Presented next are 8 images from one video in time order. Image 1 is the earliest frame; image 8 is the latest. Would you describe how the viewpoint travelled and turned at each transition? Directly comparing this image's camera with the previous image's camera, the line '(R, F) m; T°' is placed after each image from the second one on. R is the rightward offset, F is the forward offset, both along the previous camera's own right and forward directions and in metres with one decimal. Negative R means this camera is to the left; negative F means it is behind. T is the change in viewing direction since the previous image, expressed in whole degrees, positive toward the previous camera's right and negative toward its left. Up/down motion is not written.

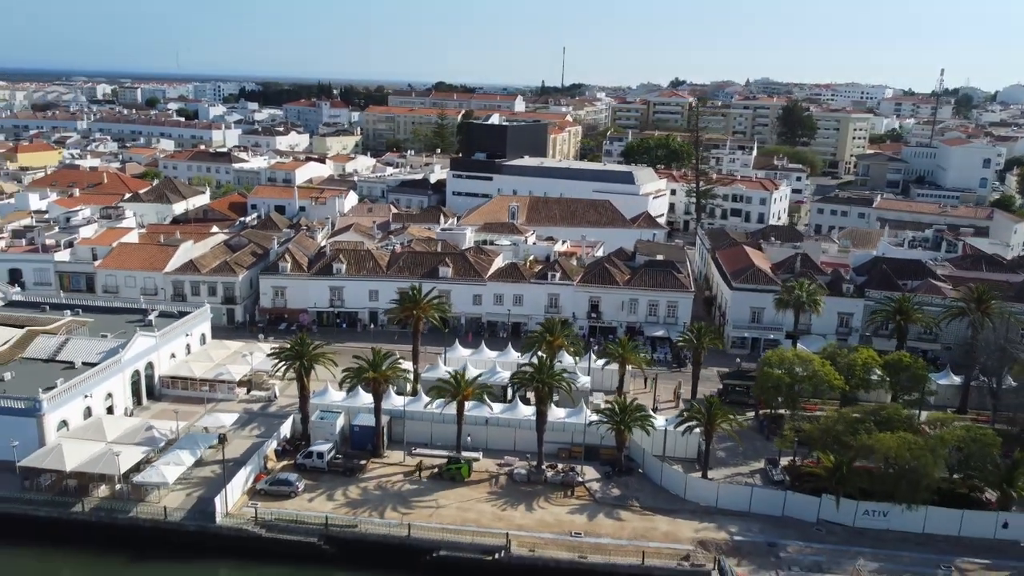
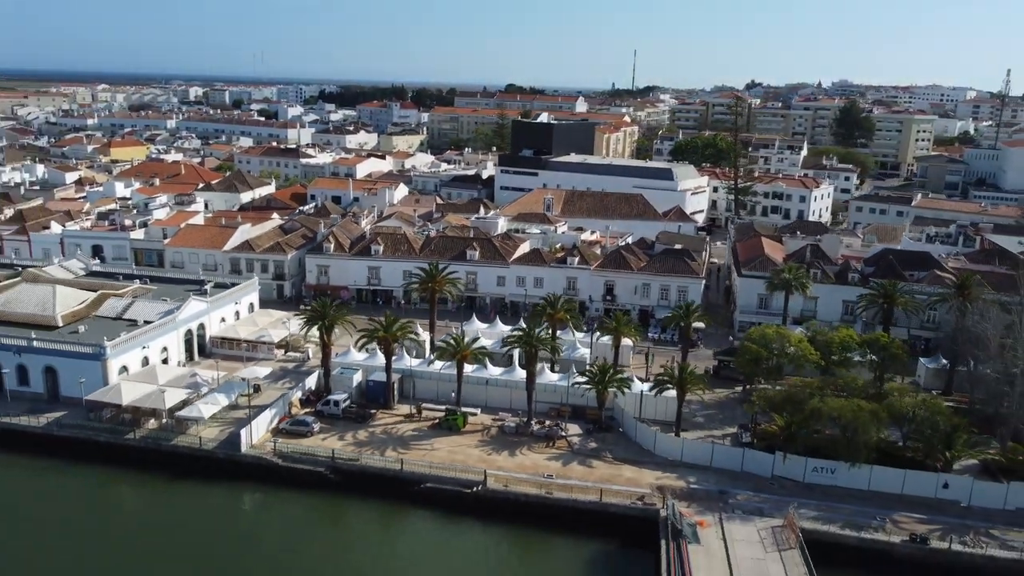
(+3.7, -3.8) m; -5°
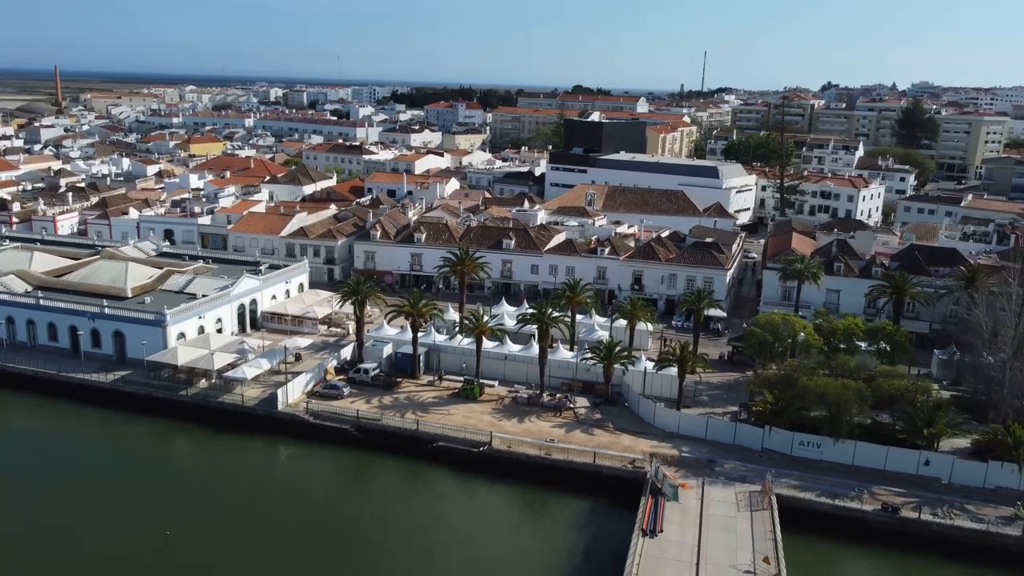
(+2.7, -2.8) m; -5°
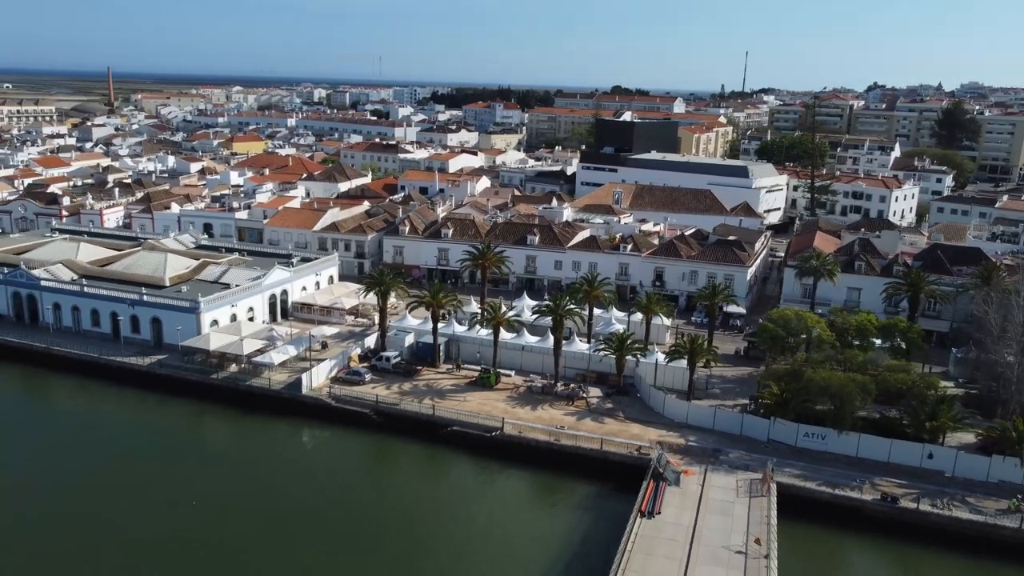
(+1.2, -1.2) m; -3°
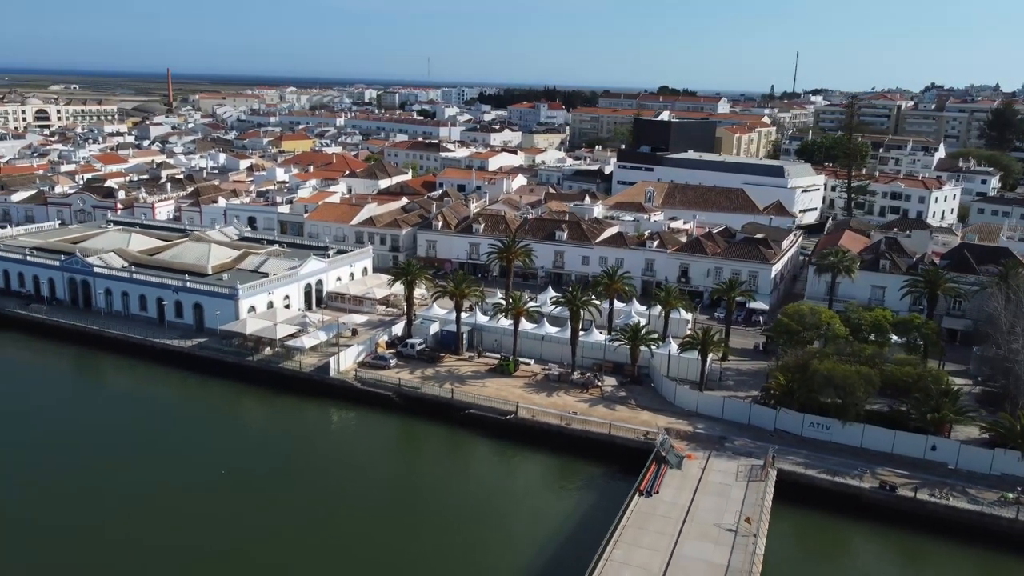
(+1.5, -1.5) m; -3°
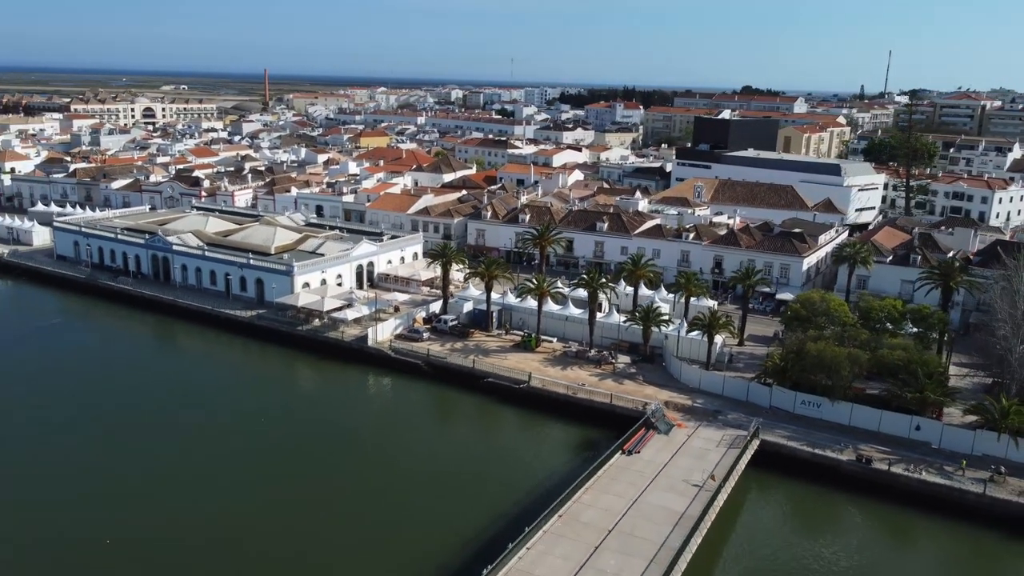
(+3.6, -3.2) m; -6°
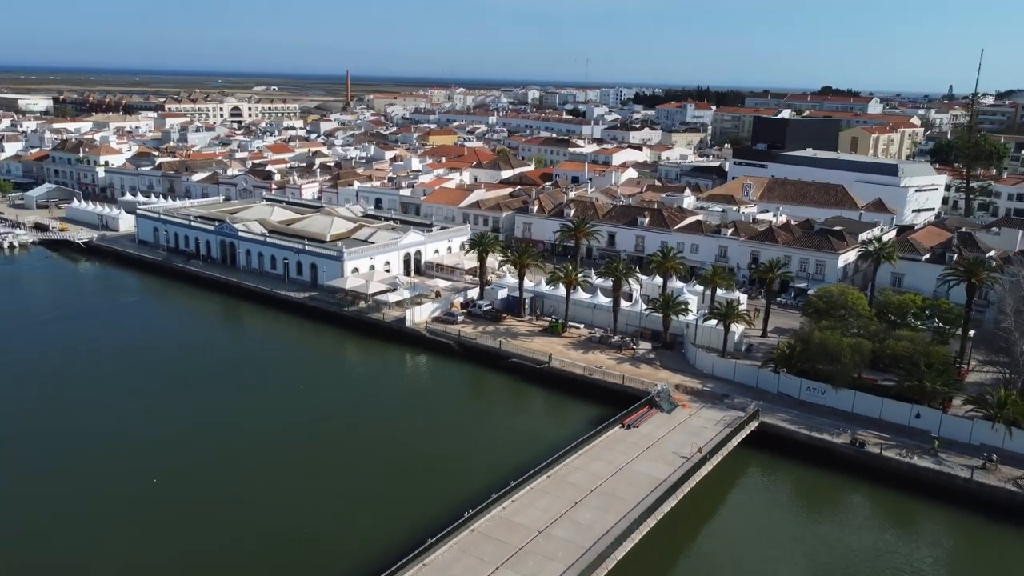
(+2.9, -2.5) m; -6°
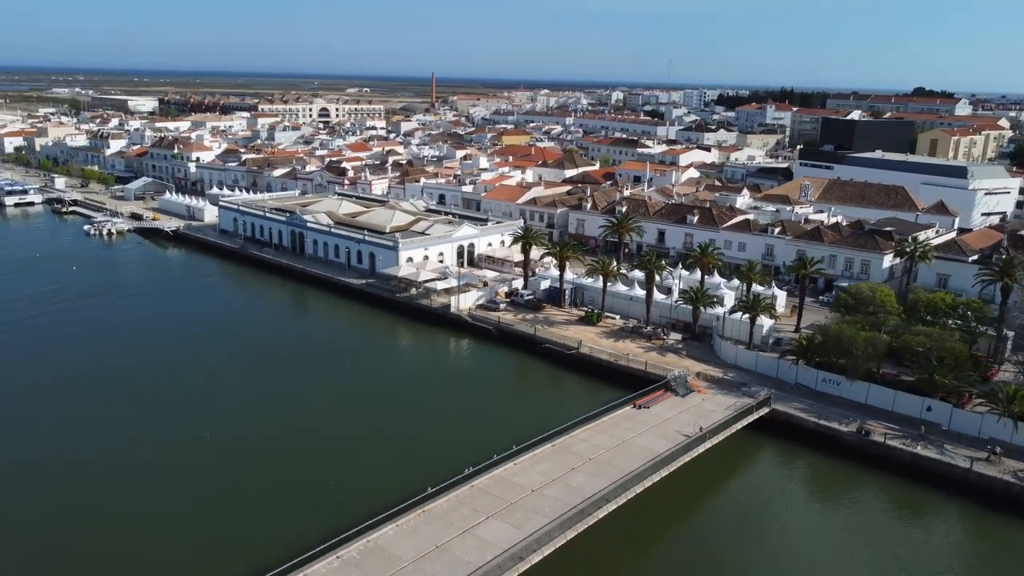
(+2.9, -2.5) m; -6°
